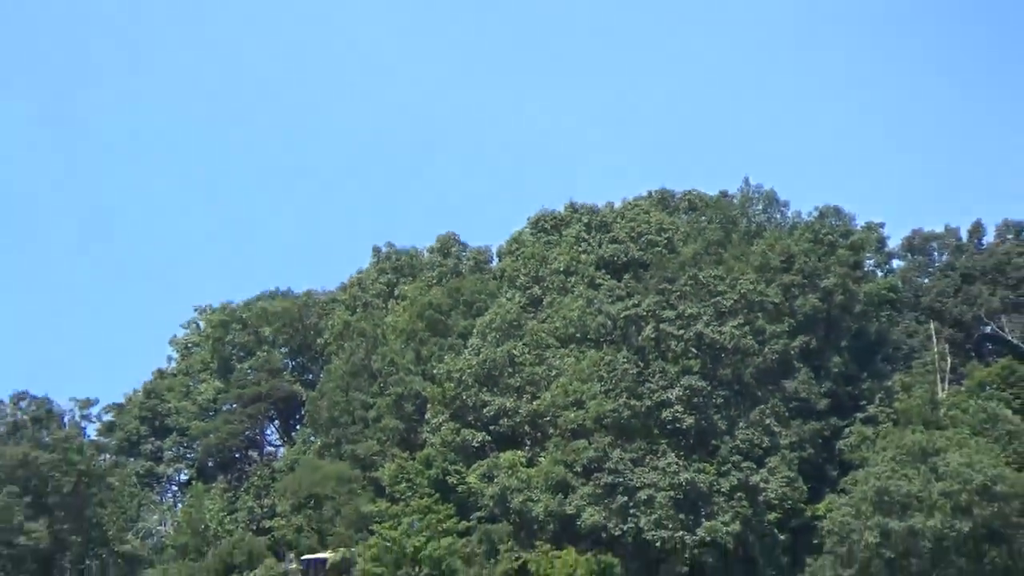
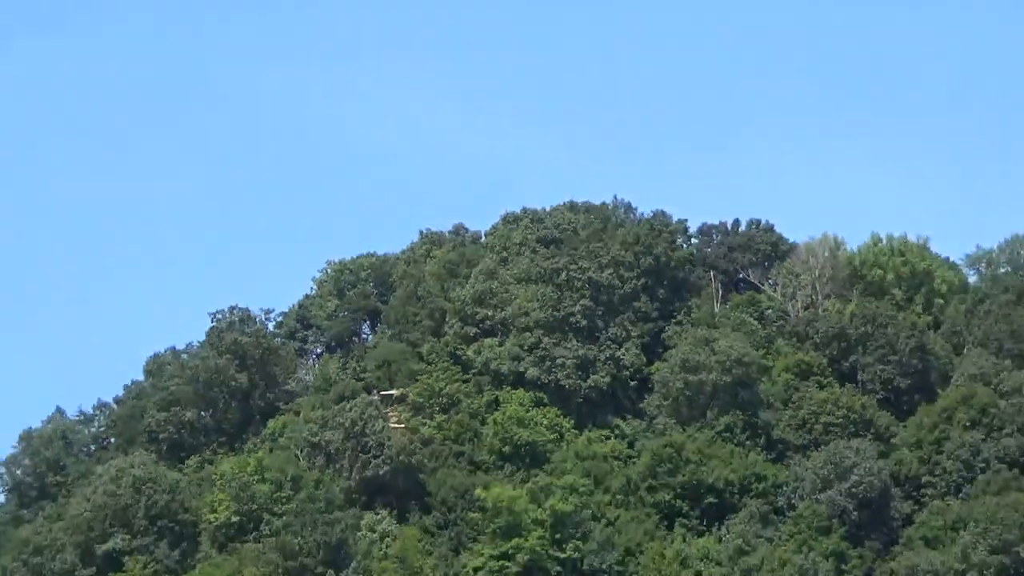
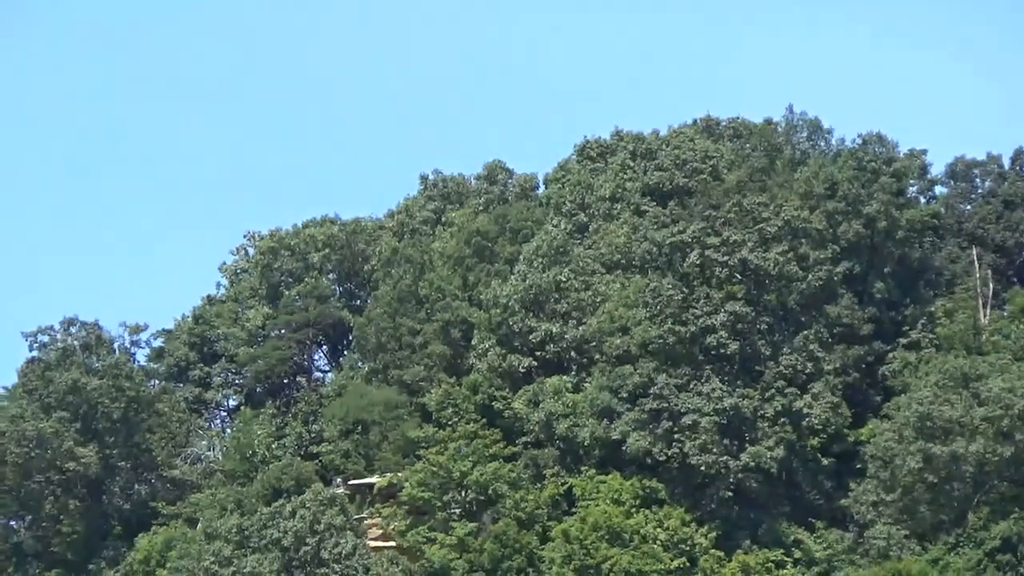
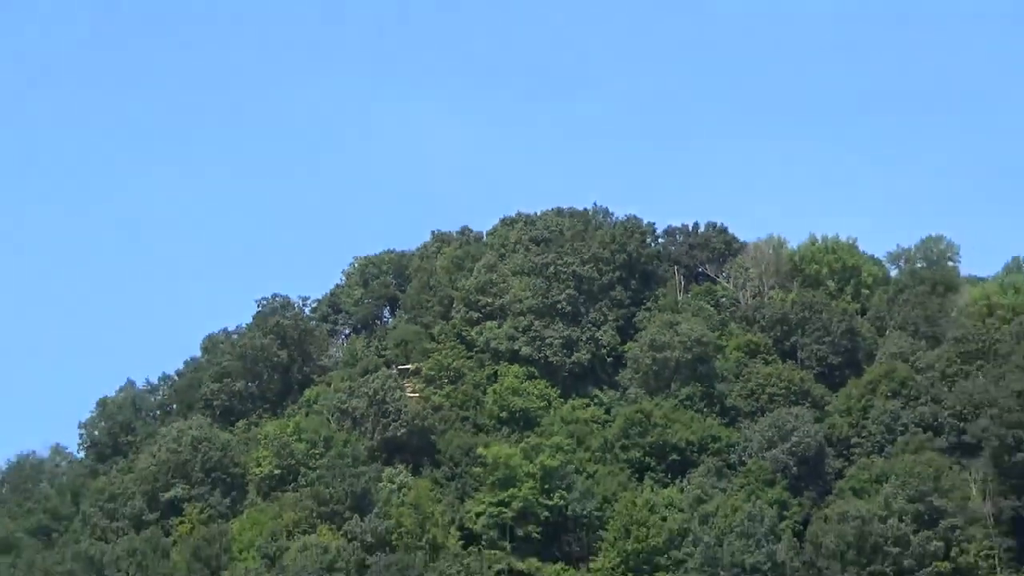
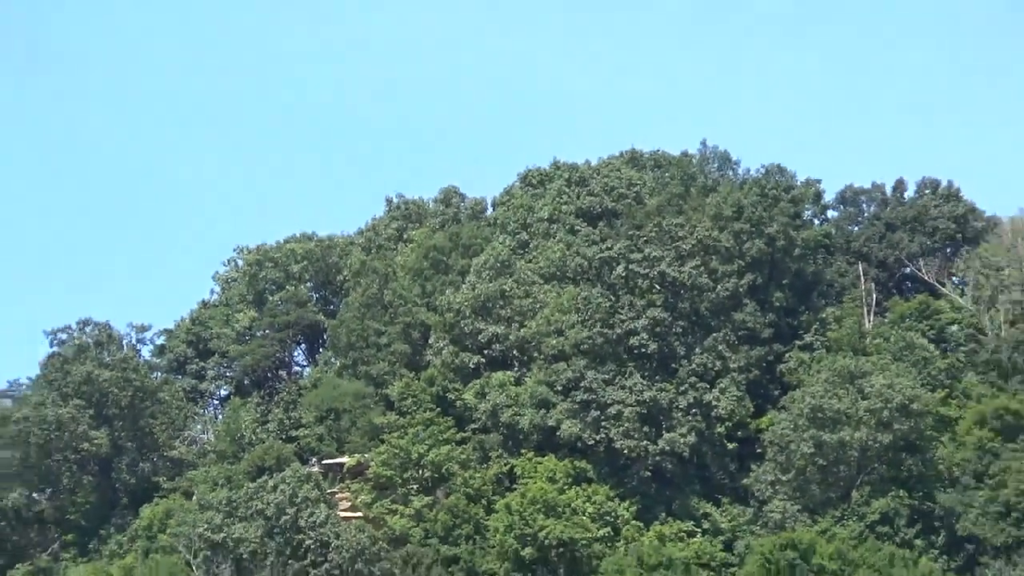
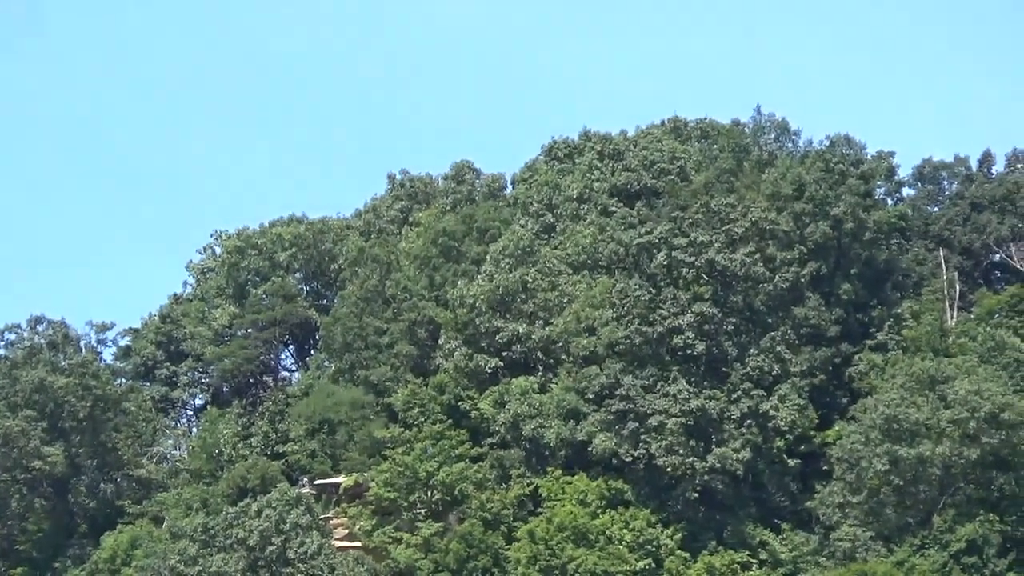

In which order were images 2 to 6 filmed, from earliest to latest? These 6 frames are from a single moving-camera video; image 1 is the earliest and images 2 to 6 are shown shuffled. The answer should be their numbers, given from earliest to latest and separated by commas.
3, 6, 5, 2, 4
